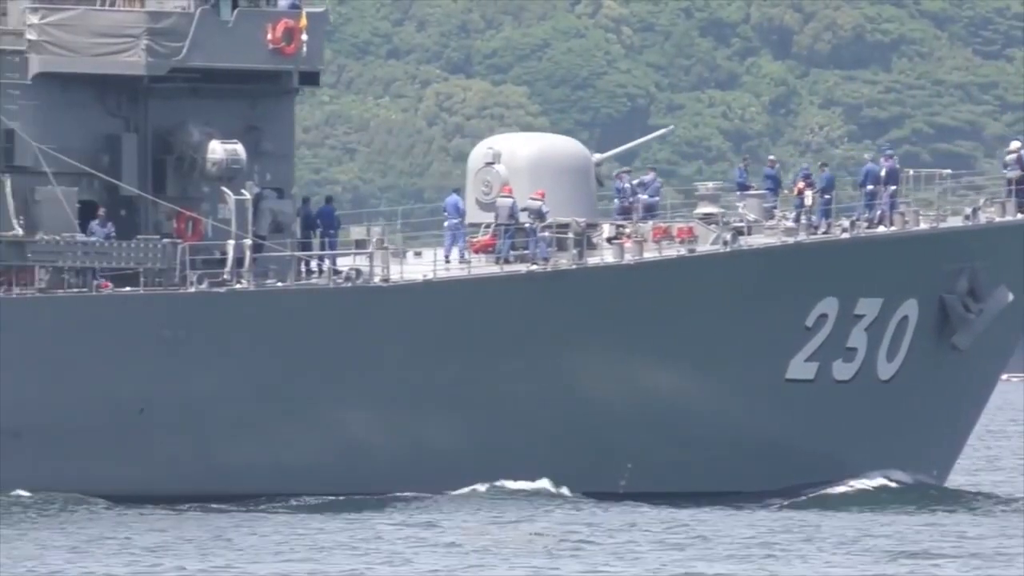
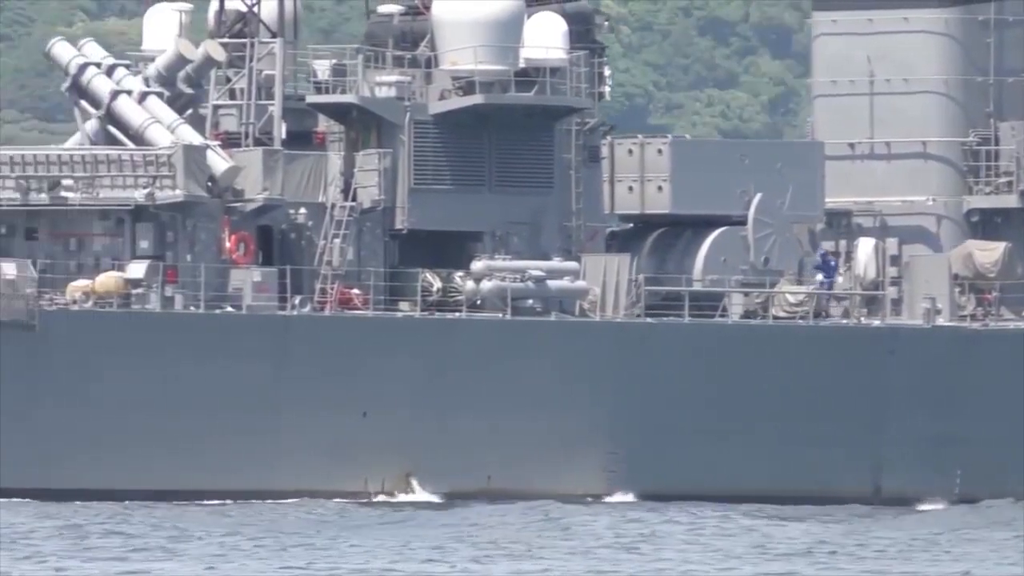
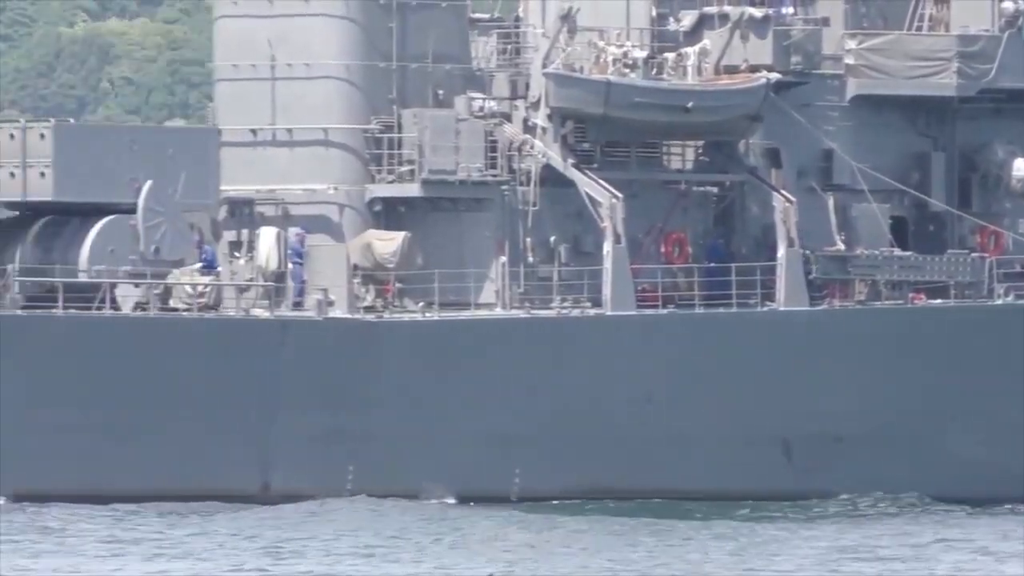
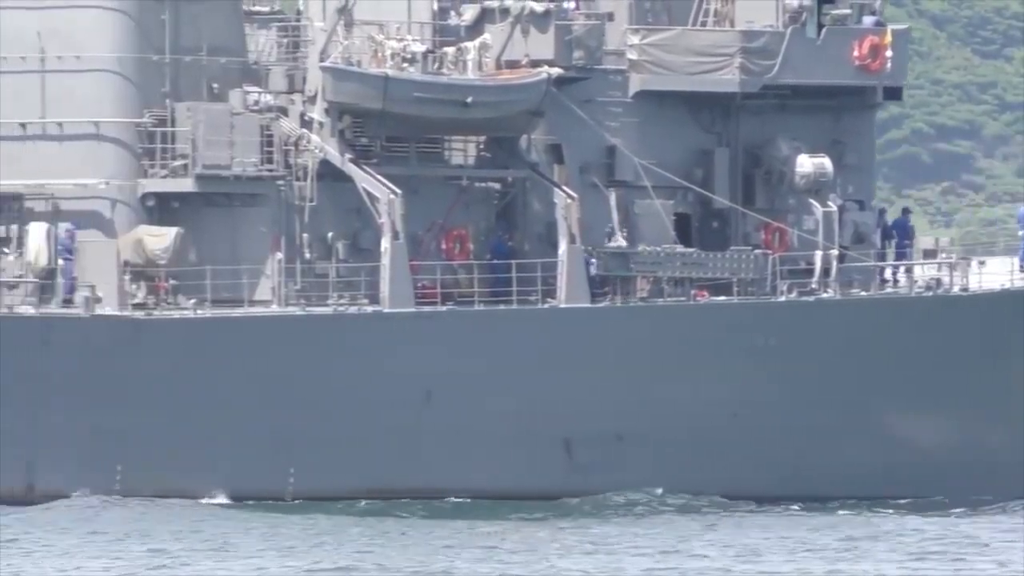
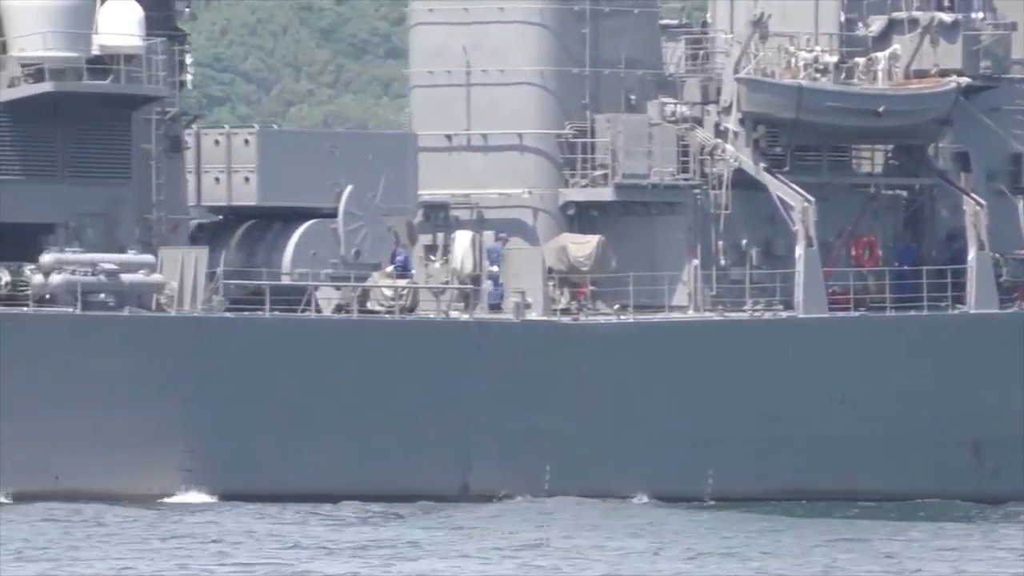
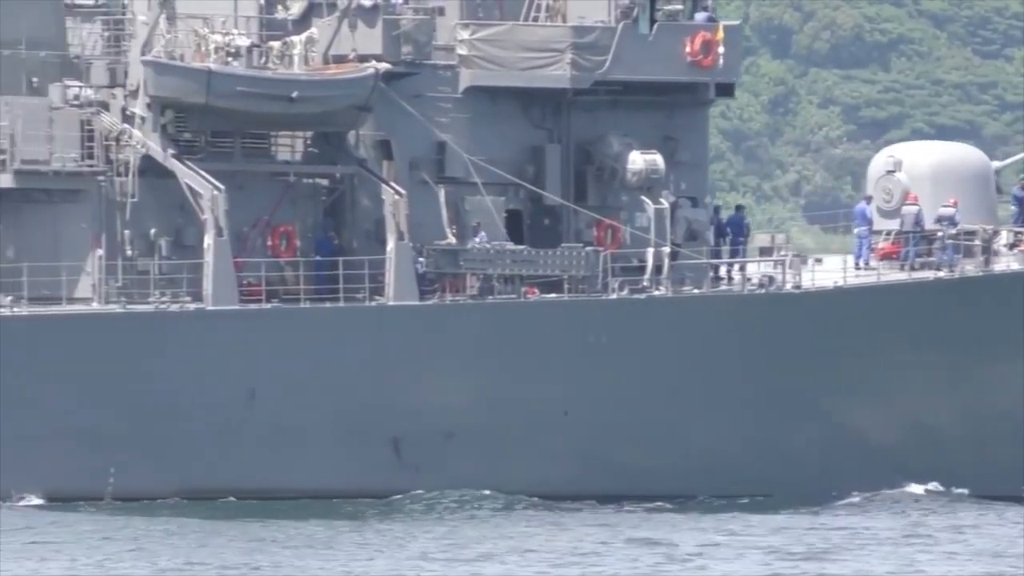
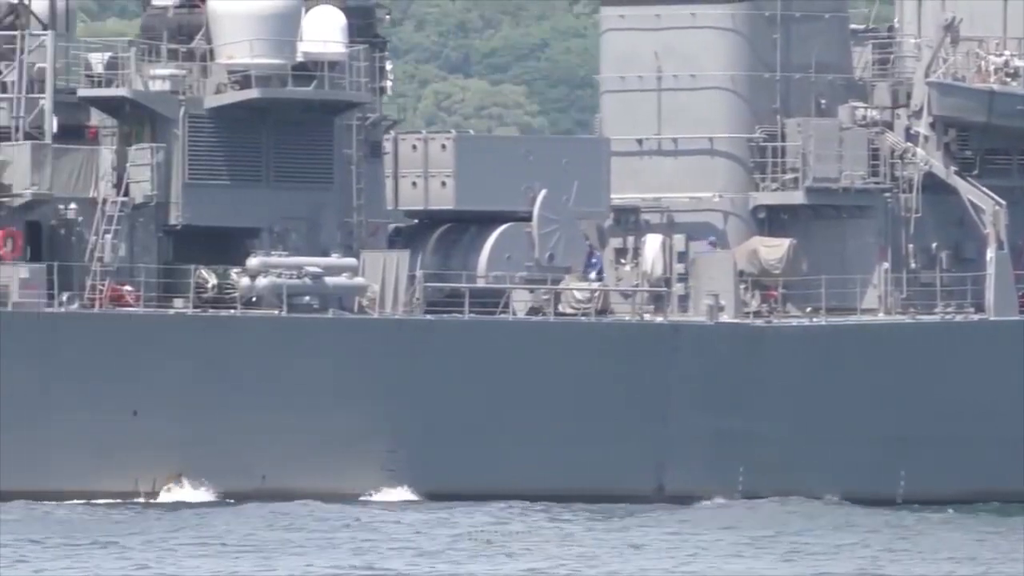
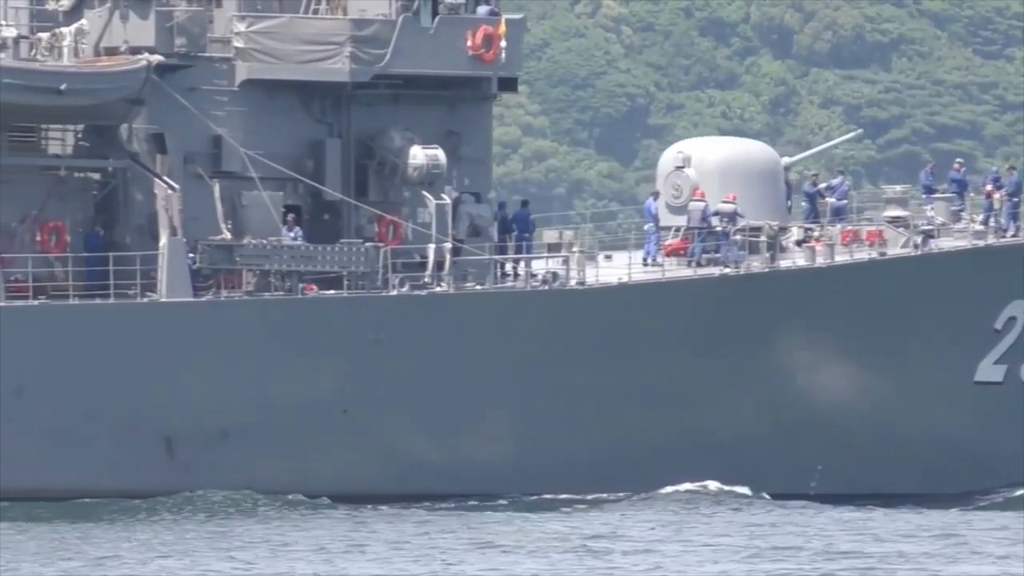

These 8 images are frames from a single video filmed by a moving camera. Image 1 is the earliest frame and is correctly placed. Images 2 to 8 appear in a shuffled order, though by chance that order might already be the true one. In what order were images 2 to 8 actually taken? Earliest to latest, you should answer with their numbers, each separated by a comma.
8, 6, 4, 3, 5, 7, 2
